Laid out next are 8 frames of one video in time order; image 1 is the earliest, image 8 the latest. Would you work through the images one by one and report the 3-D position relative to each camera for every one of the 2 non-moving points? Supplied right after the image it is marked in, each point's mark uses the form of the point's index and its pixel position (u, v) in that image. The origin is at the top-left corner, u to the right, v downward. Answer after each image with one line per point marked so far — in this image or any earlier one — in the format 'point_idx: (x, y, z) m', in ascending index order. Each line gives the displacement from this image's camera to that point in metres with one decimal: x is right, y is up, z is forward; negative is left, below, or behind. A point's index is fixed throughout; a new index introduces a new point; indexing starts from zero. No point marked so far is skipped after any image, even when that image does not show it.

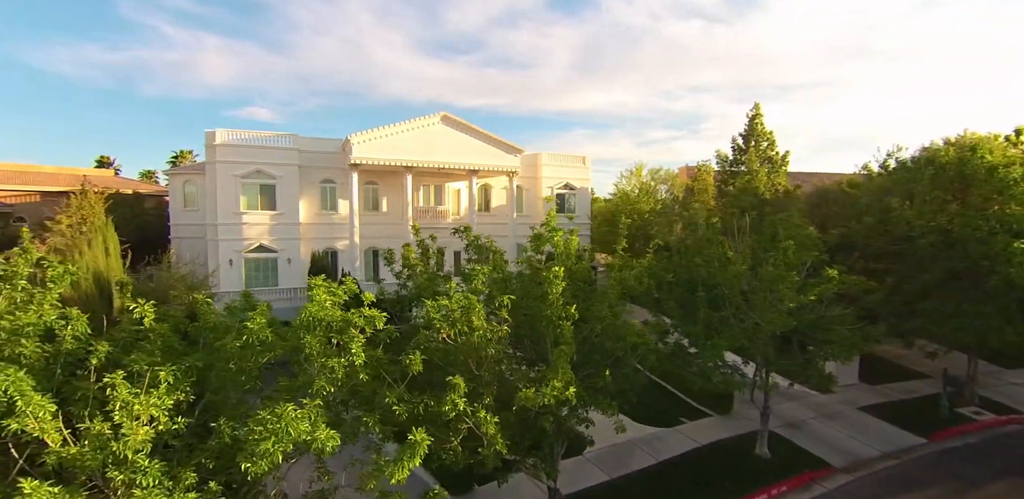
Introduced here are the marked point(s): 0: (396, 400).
0: (-1.4, -1.8, +5.7) m
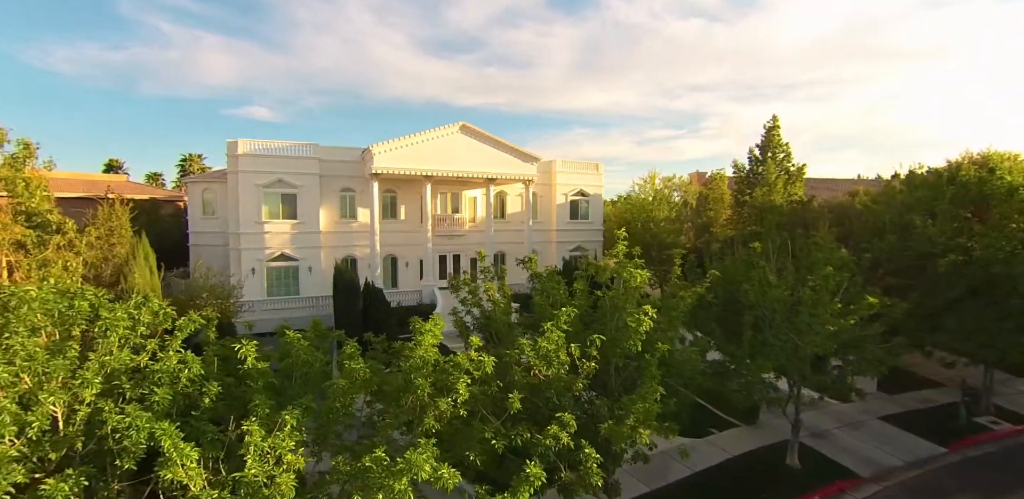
0: (-0.2, -2.4, +6.2) m
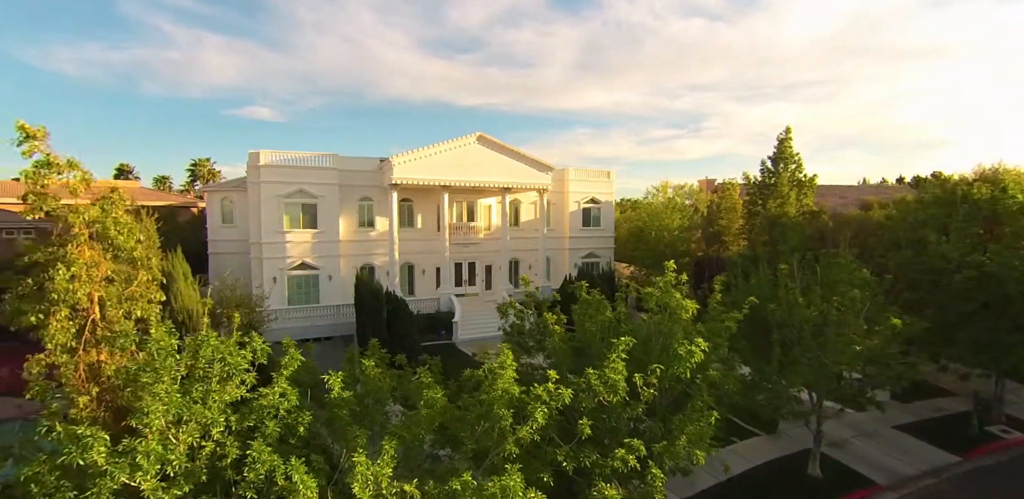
0: (+0.7, -2.9, +6.7) m
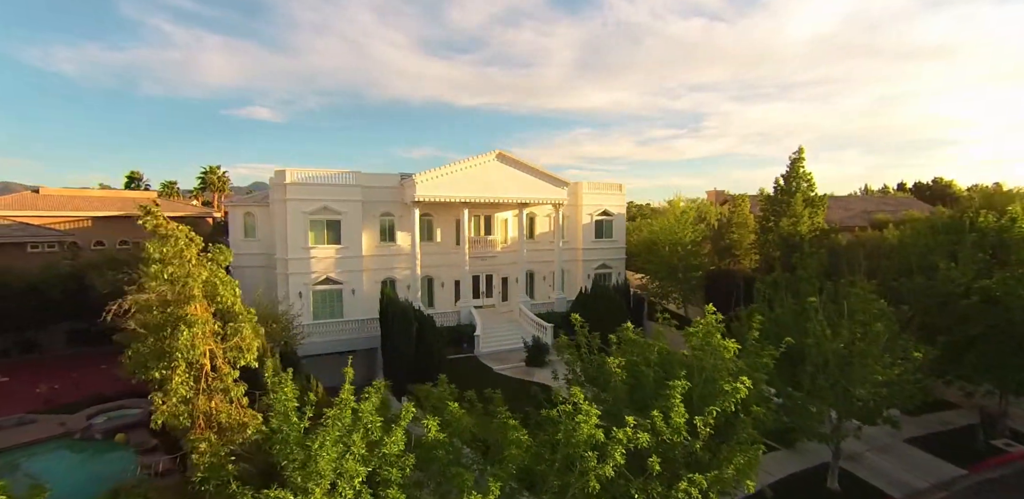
0: (+2.0, -3.9, +7.5) m
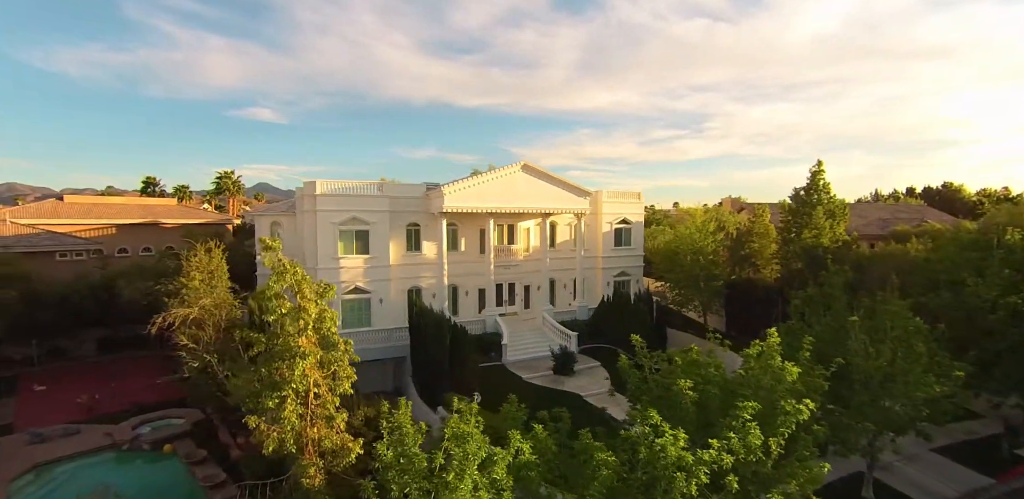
0: (+3.5, -4.5, +8.1) m
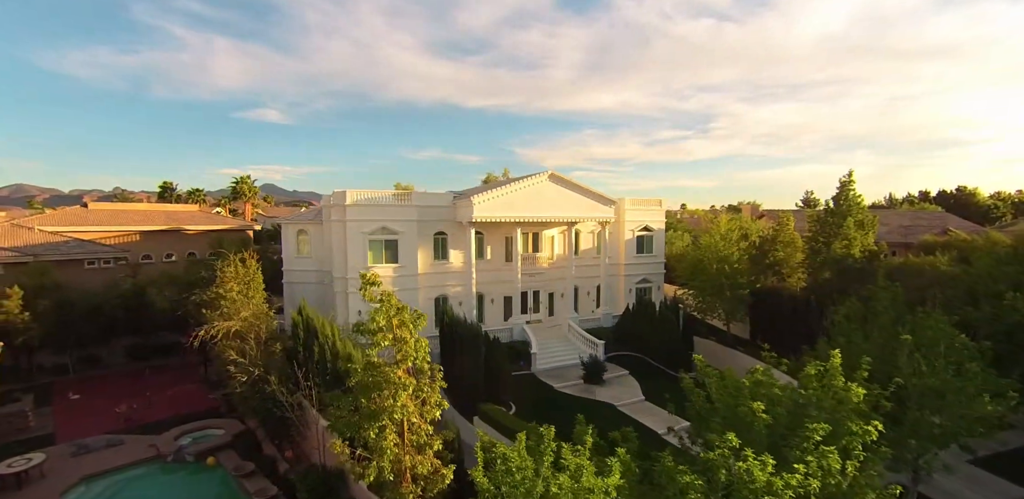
0: (+5.1, -5.1, +8.3) m
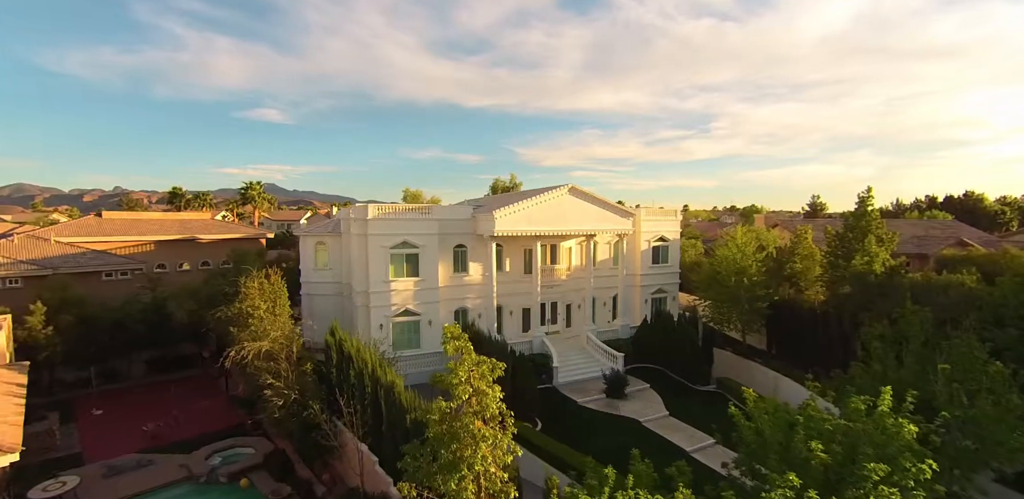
0: (+6.4, -6.0, +8.5) m
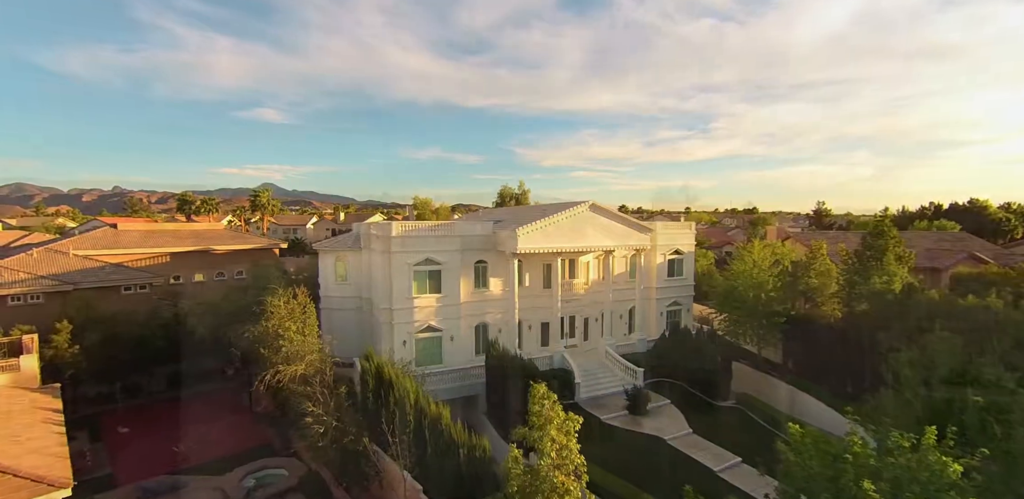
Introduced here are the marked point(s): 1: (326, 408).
0: (+7.9, -7.2, +8.9) m
1: (-7.5, -6.3, +19.0) m
